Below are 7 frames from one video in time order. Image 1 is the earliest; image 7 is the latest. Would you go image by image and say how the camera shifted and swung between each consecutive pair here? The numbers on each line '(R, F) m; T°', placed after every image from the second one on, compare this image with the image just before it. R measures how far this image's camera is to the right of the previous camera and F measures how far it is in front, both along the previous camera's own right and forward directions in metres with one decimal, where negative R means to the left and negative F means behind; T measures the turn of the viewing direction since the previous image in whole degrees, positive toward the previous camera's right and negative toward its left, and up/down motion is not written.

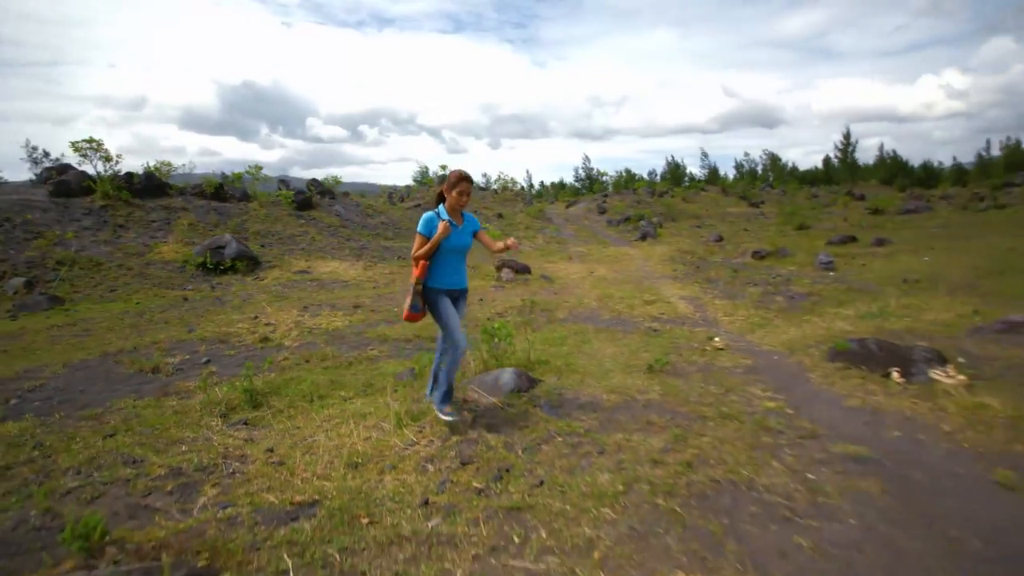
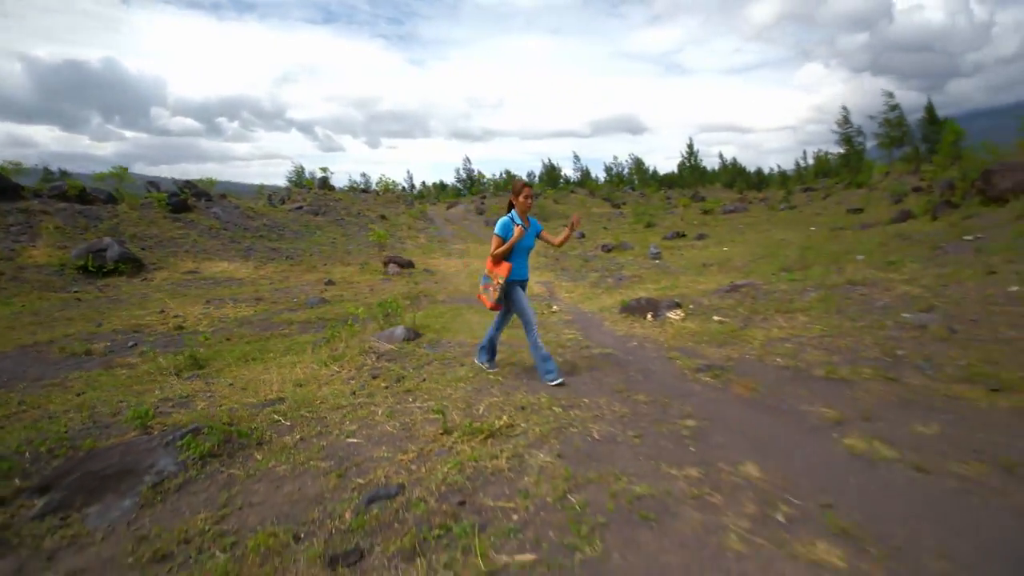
(-0.1, -2.2) m; +13°
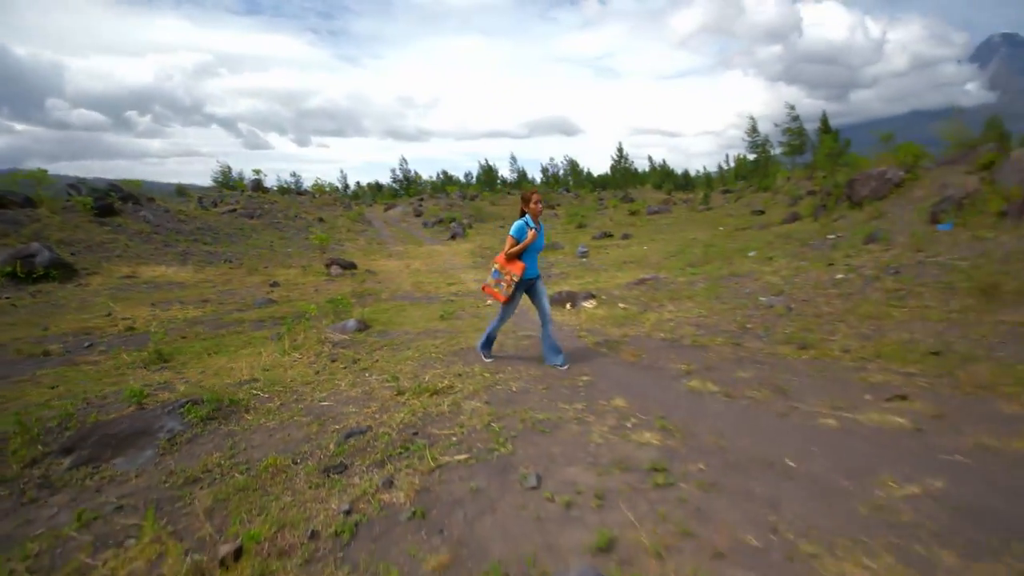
(0.0, -1.2) m; +7°
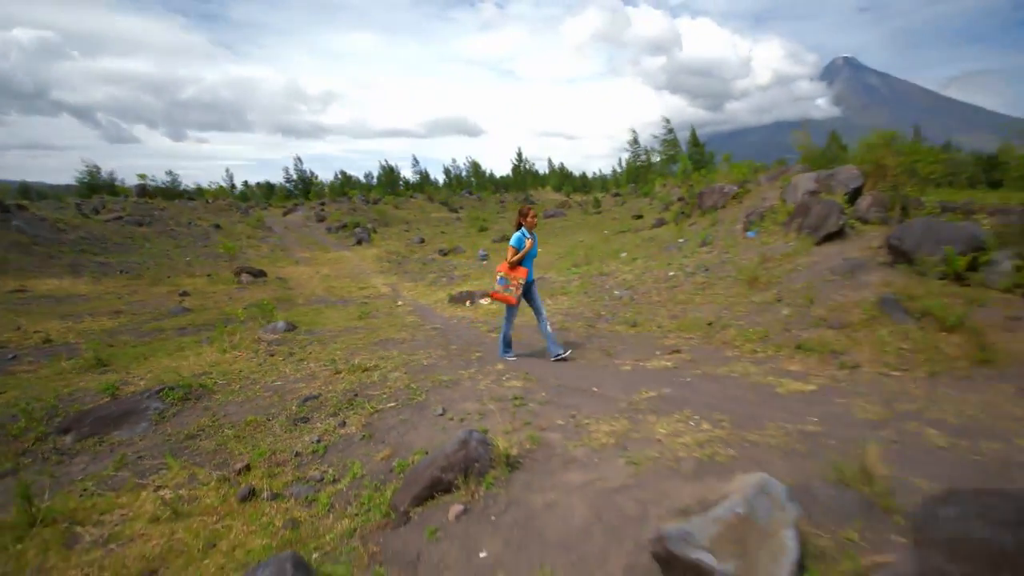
(-0.1, -1.8) m; +11°
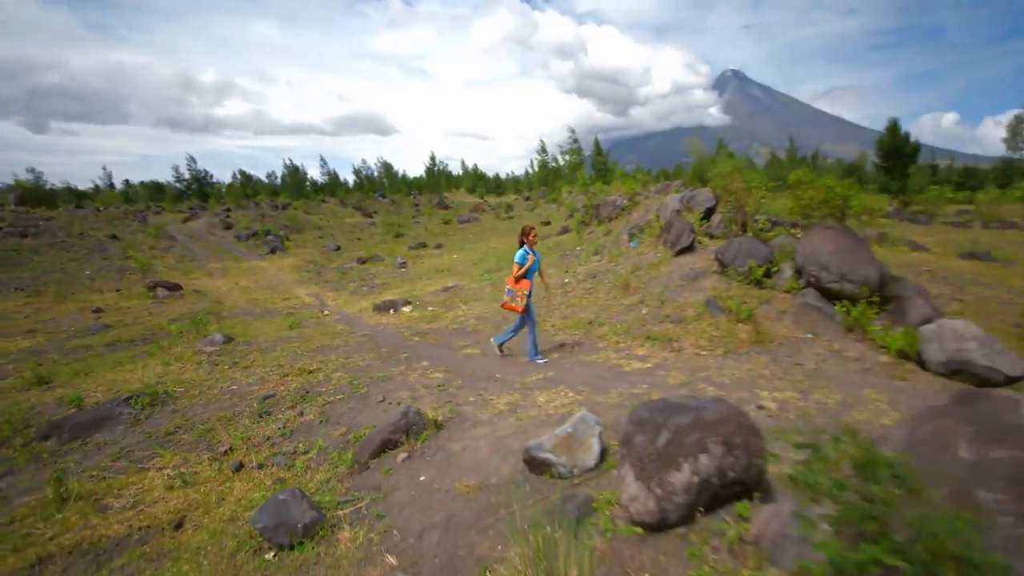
(-0.1, -1.6) m; +9°
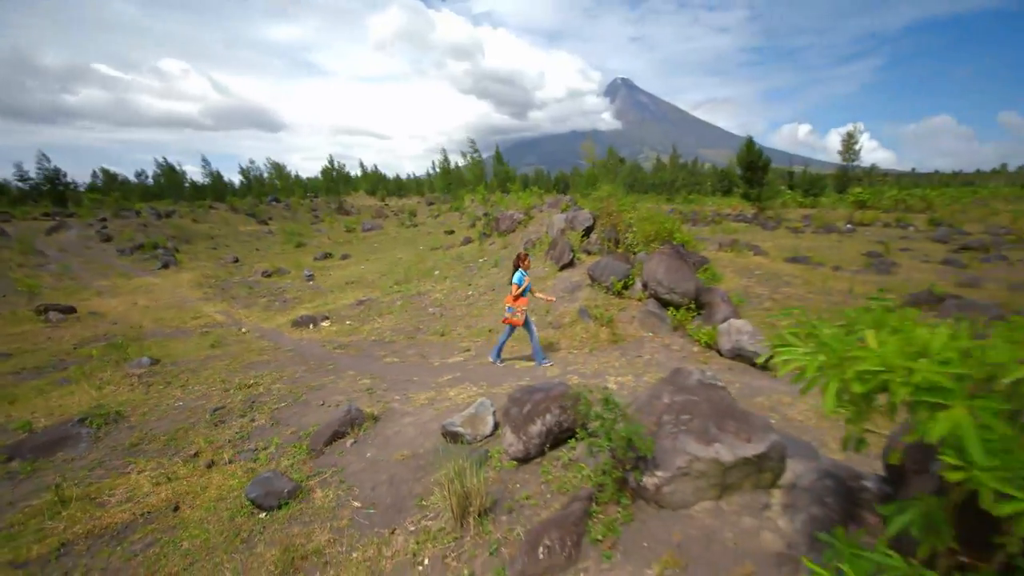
(-0.1, -1.8) m; +11°
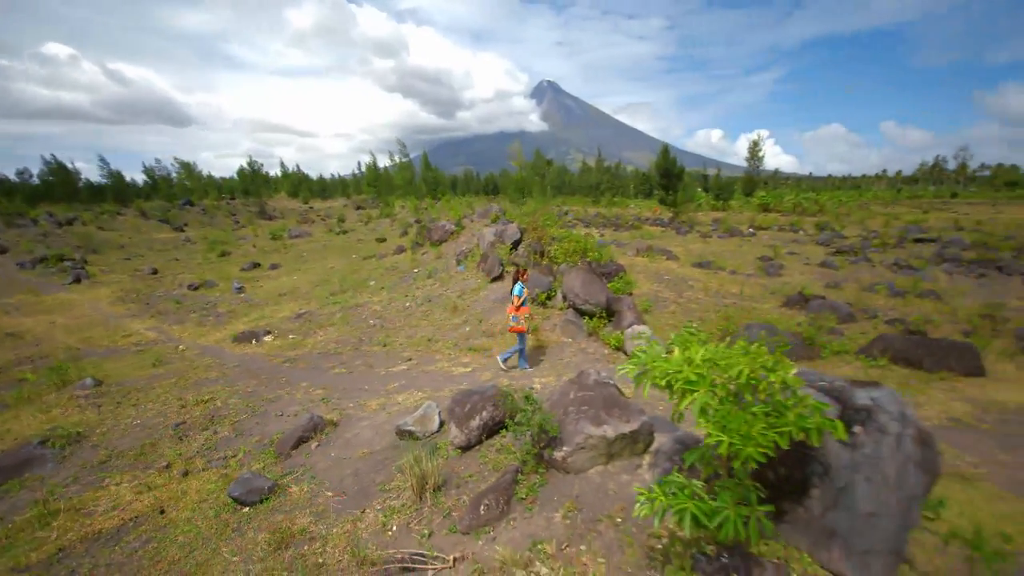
(-0.1, -1.3) m; +8°
